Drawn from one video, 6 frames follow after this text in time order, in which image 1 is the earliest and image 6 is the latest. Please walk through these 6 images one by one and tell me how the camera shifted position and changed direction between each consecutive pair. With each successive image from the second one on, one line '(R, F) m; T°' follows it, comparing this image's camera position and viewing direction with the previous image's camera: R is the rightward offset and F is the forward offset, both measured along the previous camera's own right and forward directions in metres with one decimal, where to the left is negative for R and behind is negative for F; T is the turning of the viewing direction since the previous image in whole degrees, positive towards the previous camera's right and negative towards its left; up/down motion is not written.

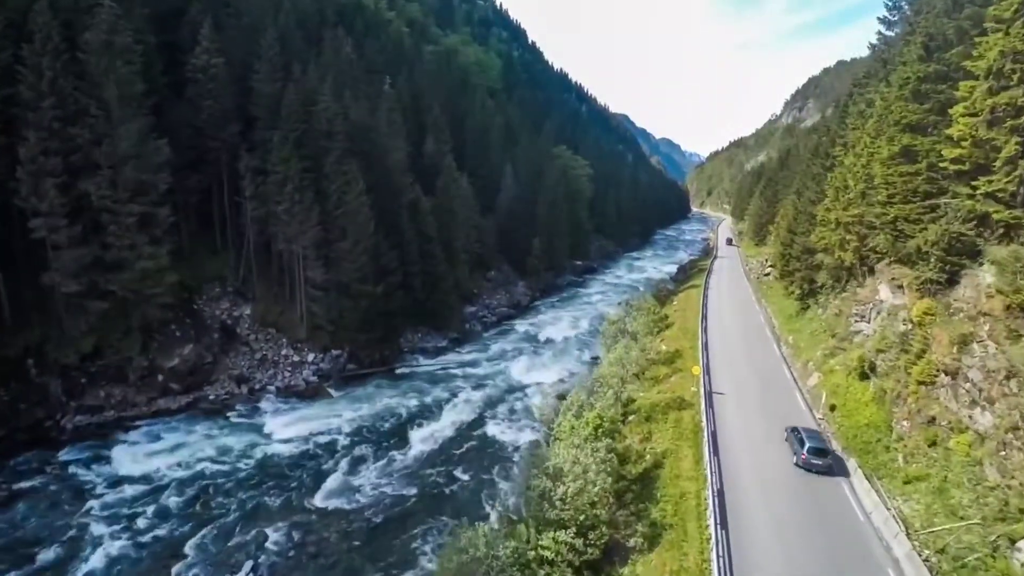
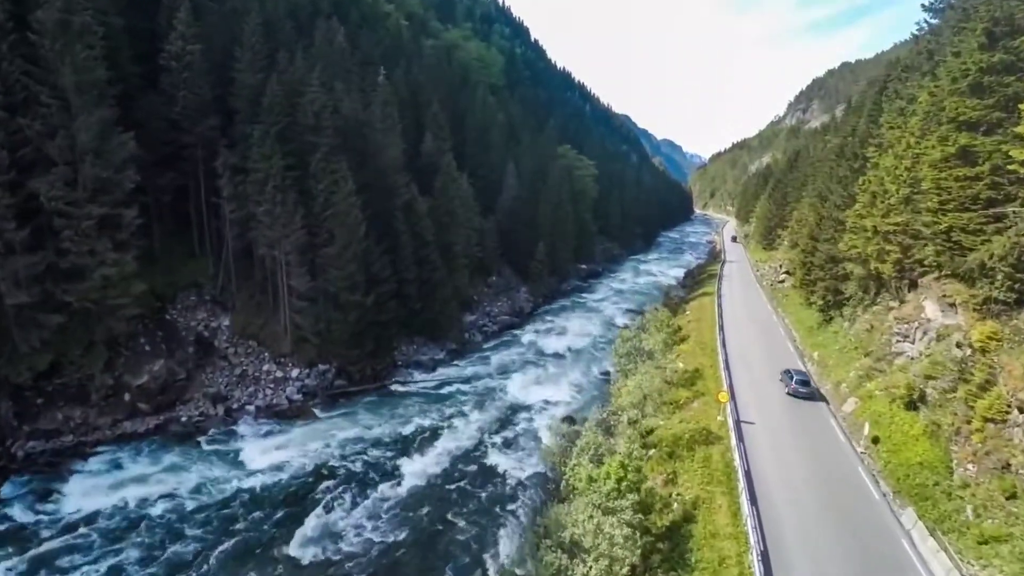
(-0.2, +2.8) m; 0°
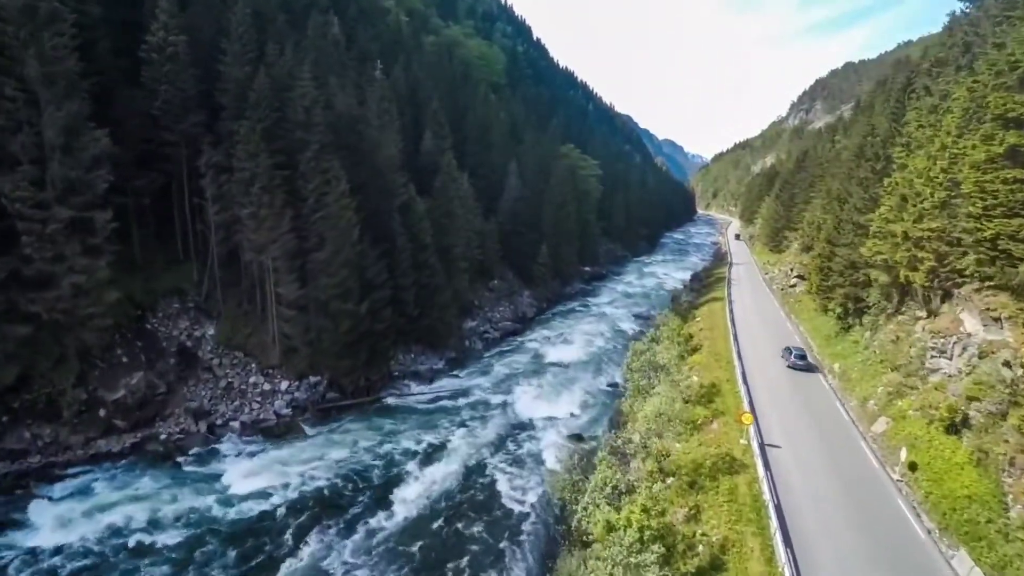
(-0.2, +1.9) m; 0°
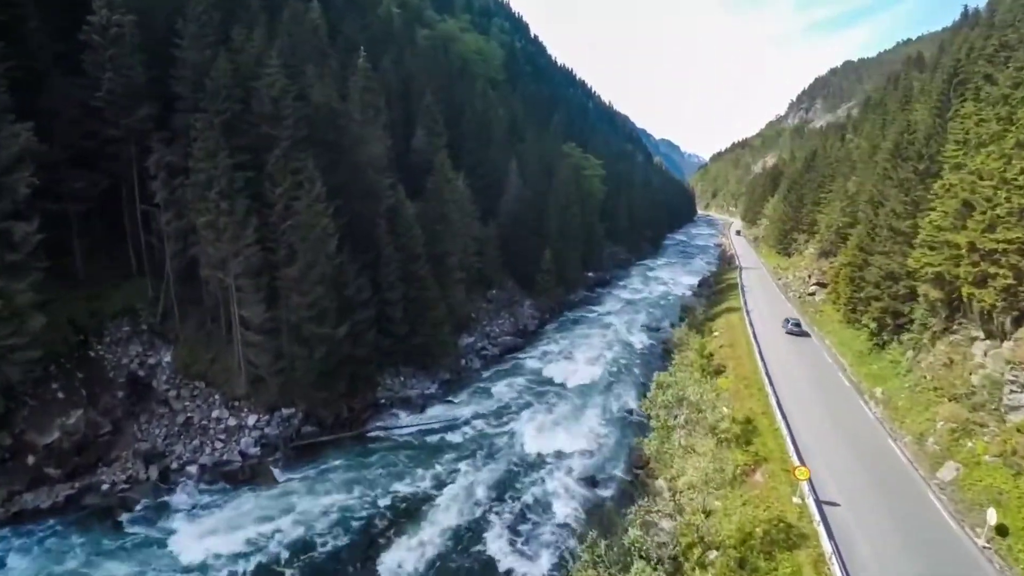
(-0.3, +3.7) m; 0°
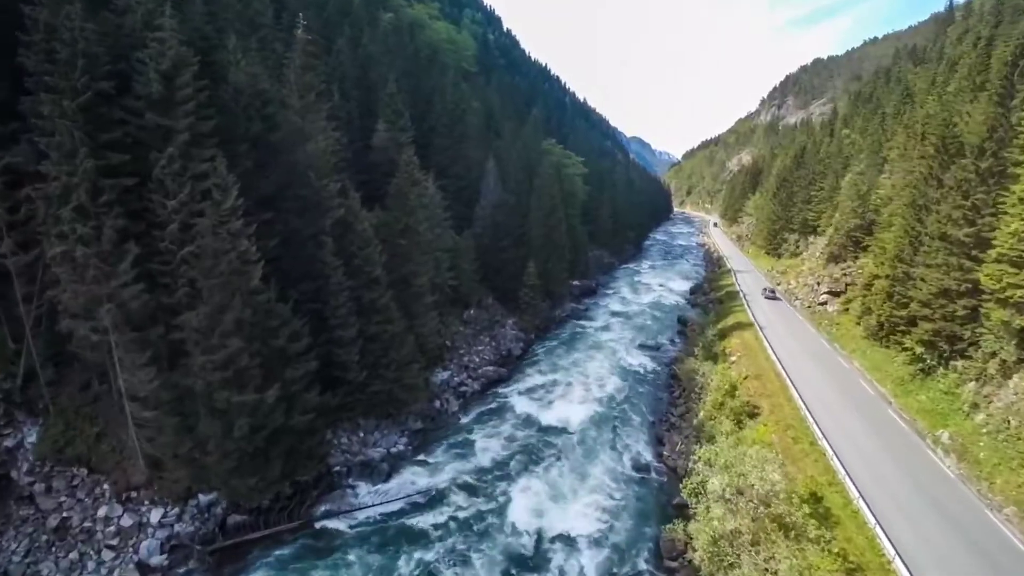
(-0.6, +6.0) m; +3°
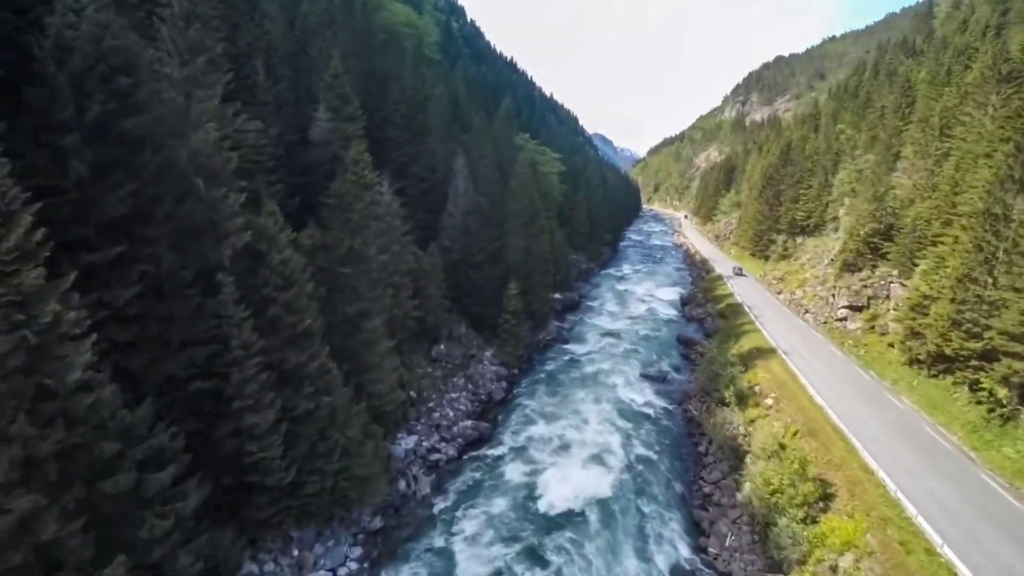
(-0.9, +7.0) m; +4°
